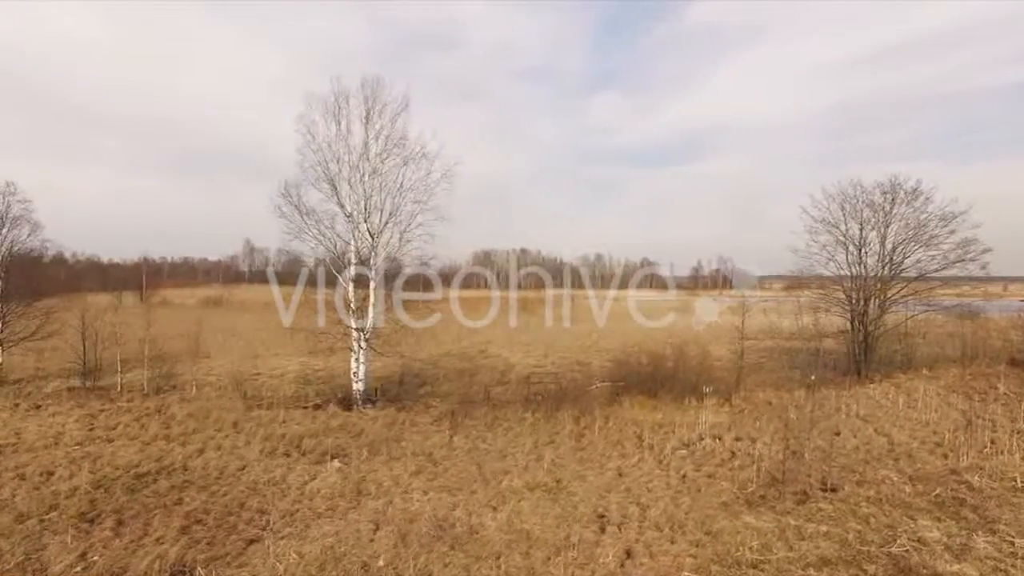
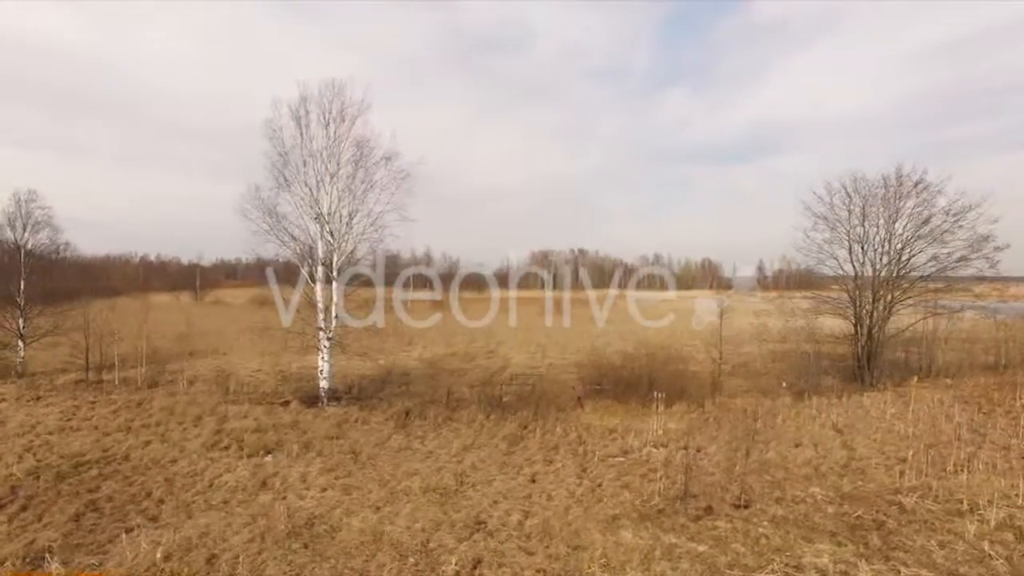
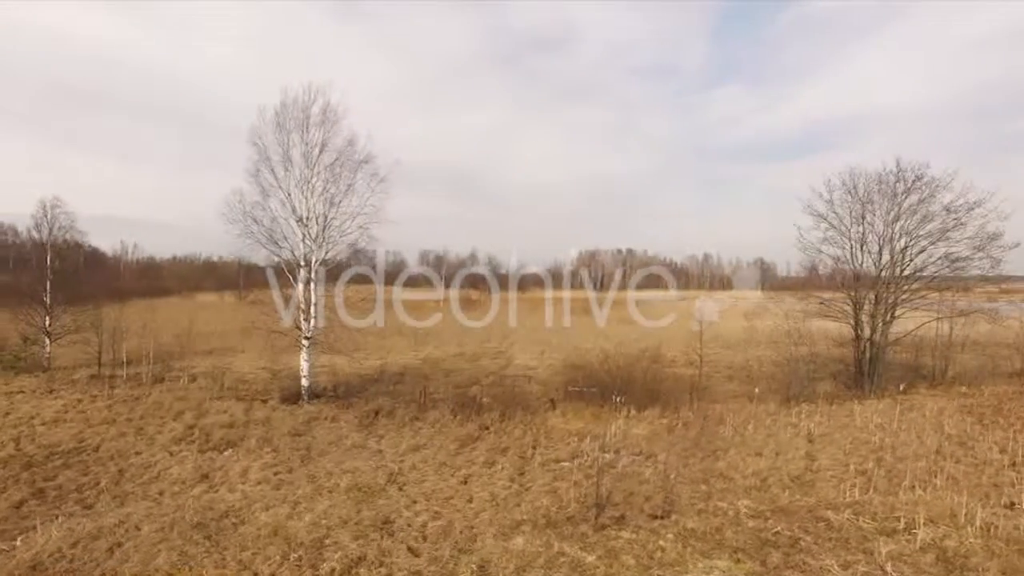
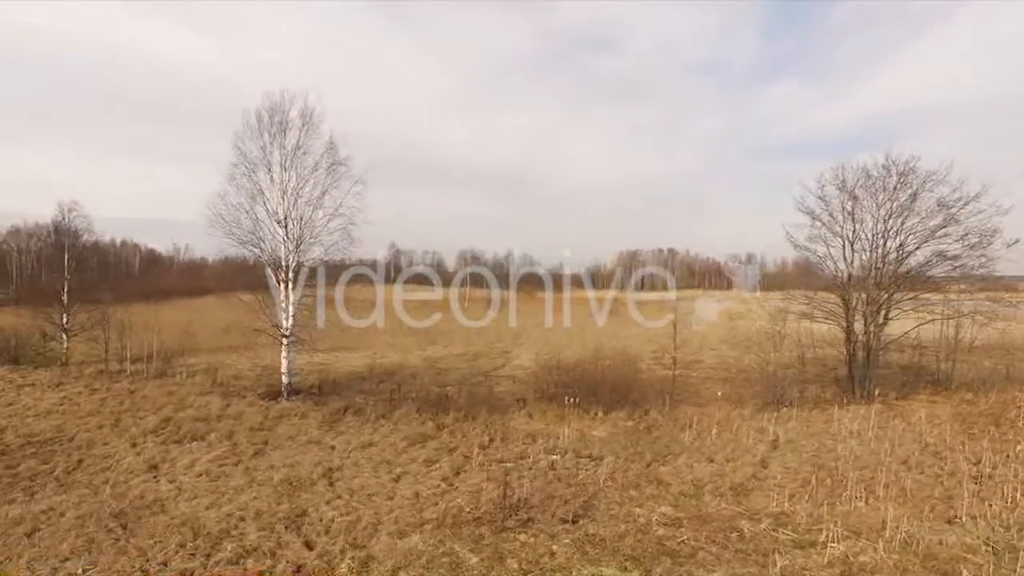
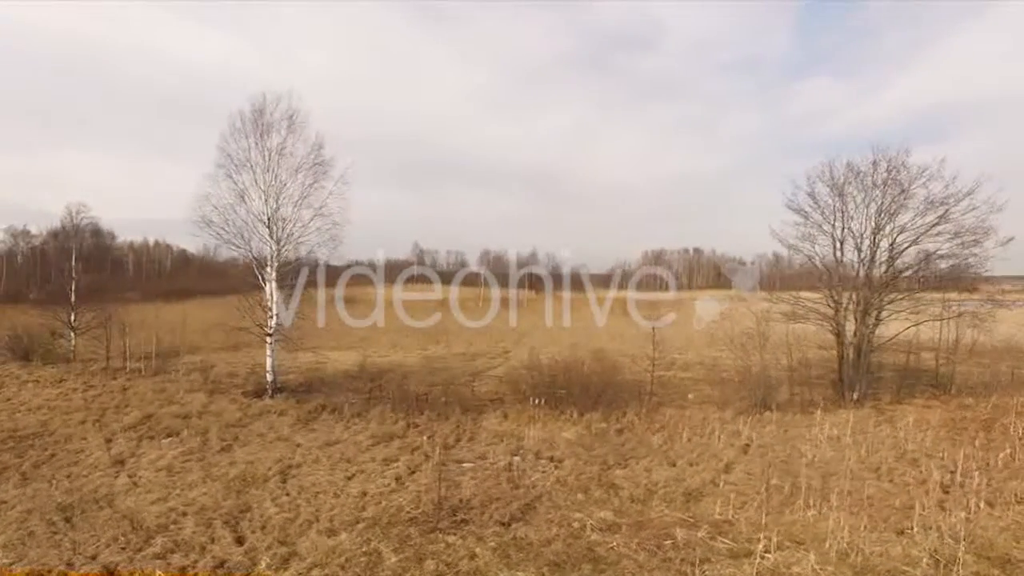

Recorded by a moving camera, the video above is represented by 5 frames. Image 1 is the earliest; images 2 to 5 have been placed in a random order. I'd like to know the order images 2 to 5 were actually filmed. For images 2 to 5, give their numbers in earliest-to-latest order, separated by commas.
2, 3, 4, 5
